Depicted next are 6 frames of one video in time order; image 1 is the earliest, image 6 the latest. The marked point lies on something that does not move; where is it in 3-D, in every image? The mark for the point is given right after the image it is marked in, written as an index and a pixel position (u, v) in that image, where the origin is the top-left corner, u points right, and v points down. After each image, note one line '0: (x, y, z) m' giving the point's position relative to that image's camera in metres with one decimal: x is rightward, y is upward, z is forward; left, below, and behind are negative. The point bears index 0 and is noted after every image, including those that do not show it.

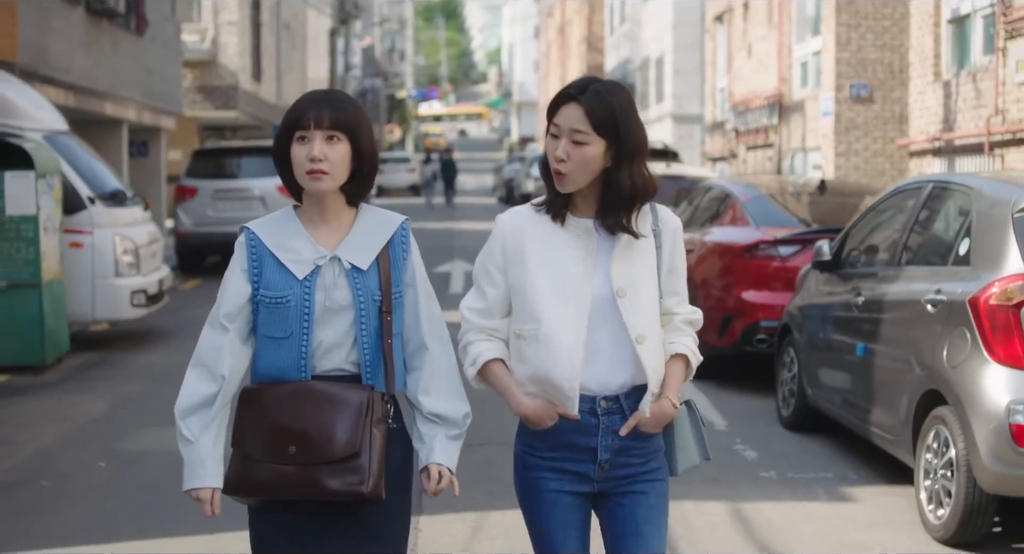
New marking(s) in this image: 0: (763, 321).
0: (+1.9, -0.3, +9.8) m
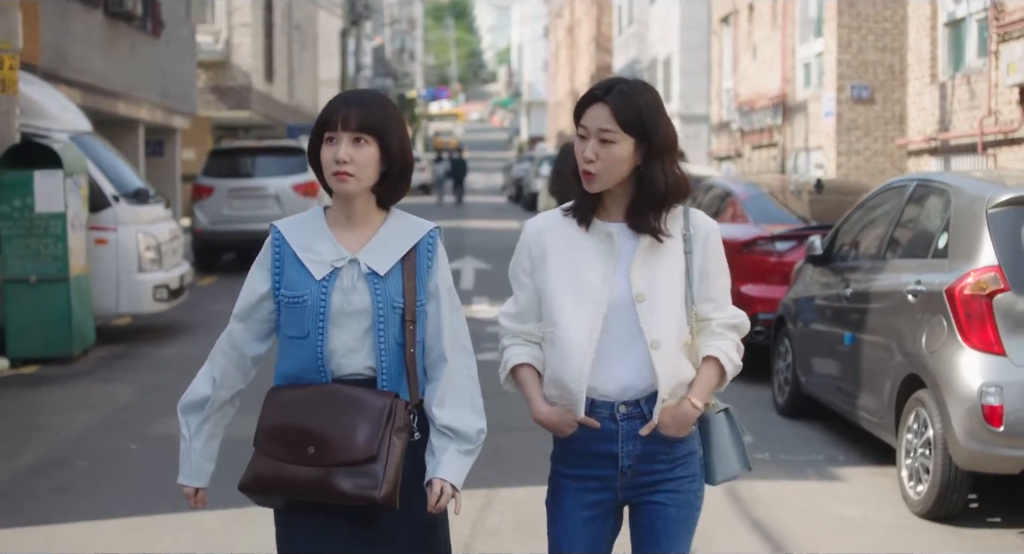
0: (+2.0, -0.3, +10.0) m
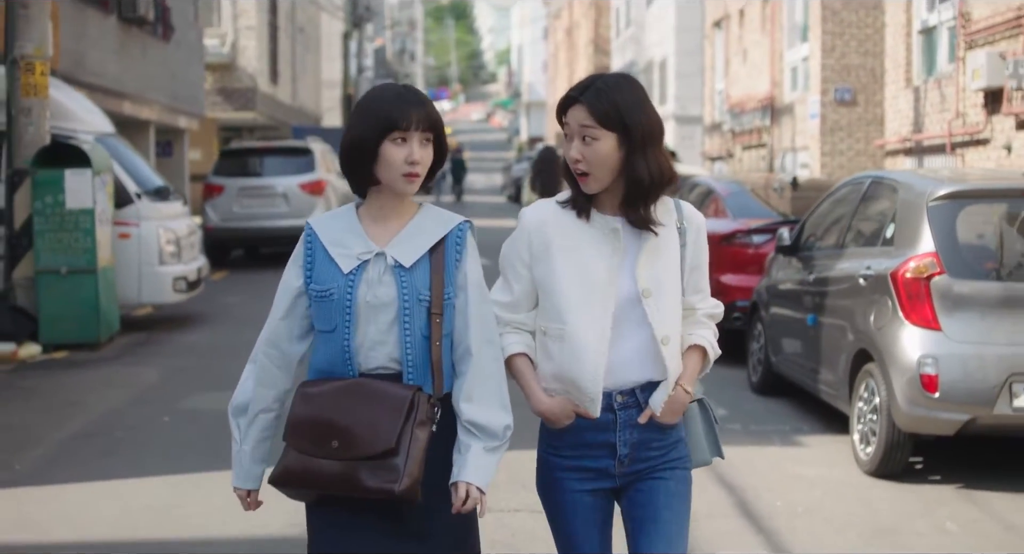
0: (+2.0, -0.3, +10.4) m
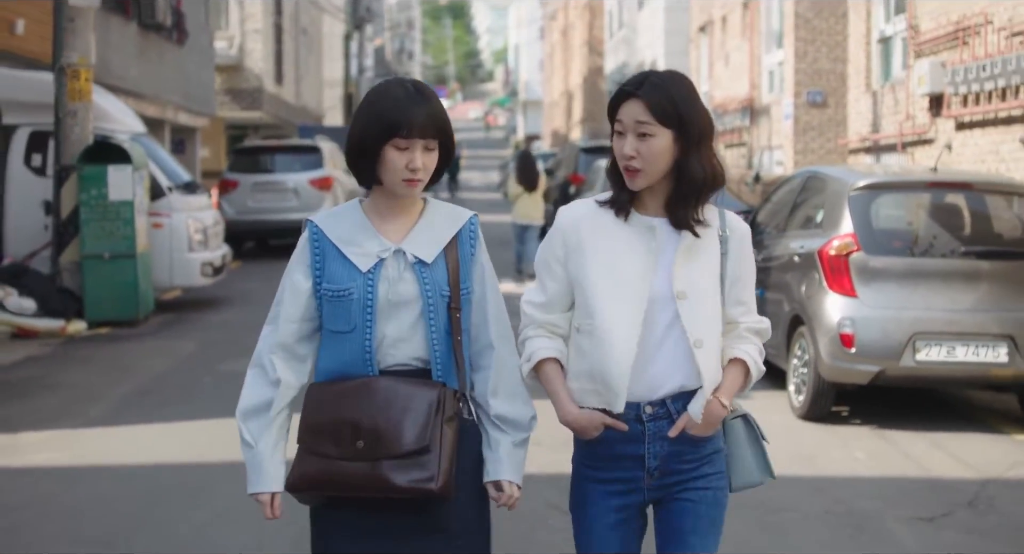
0: (+1.9, -0.2, +11.1) m
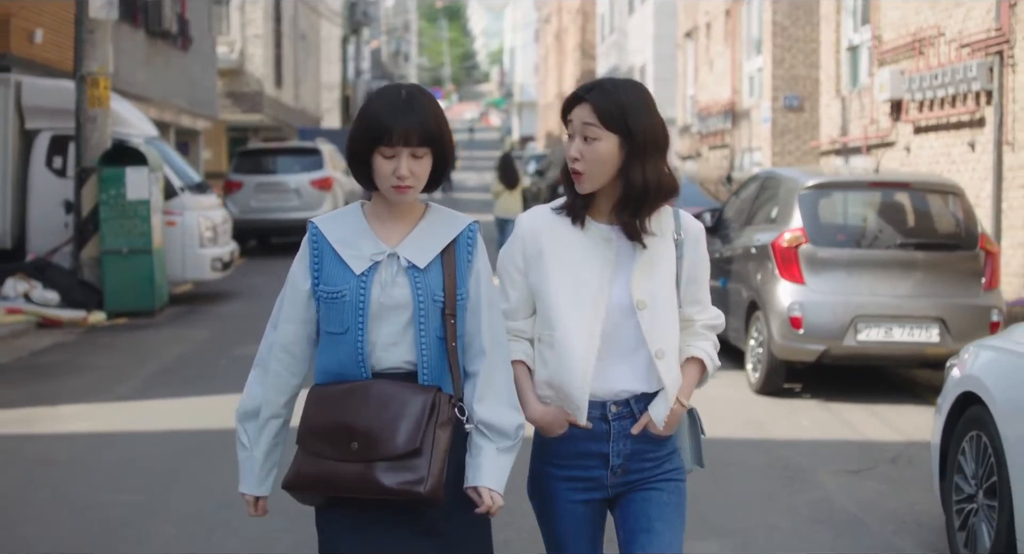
0: (+1.9, -0.1, +11.5) m
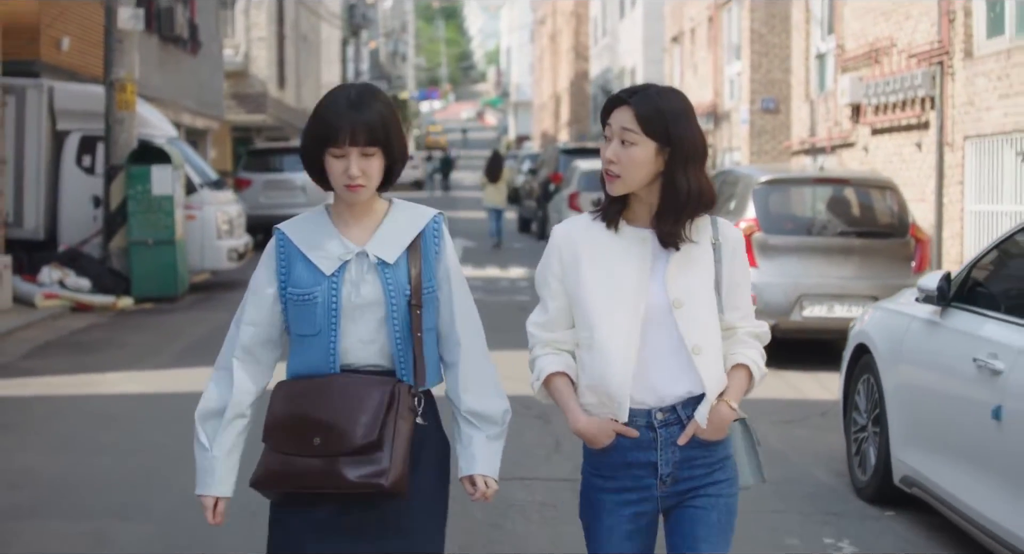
0: (+1.8, -0.1, +12.2) m
